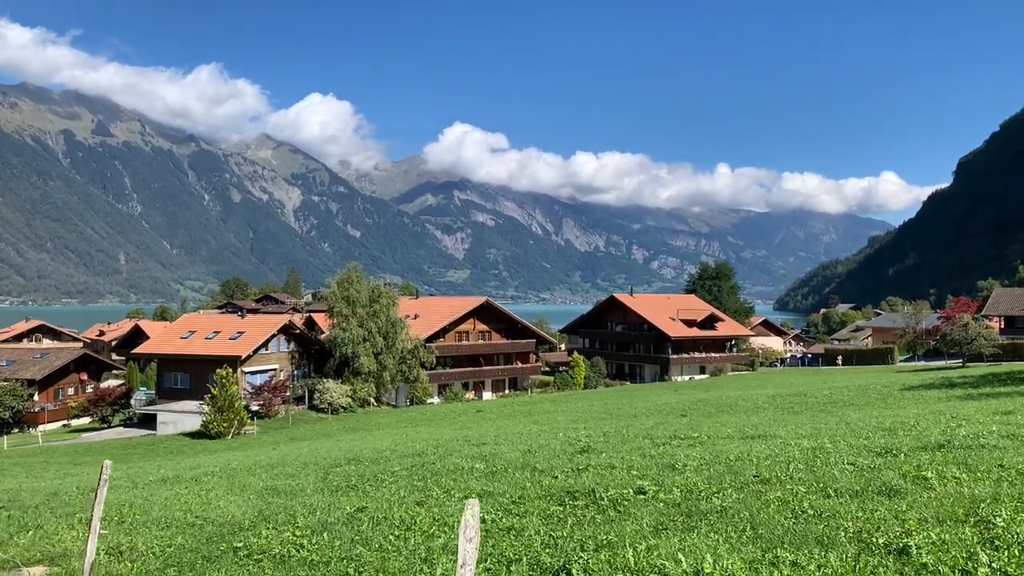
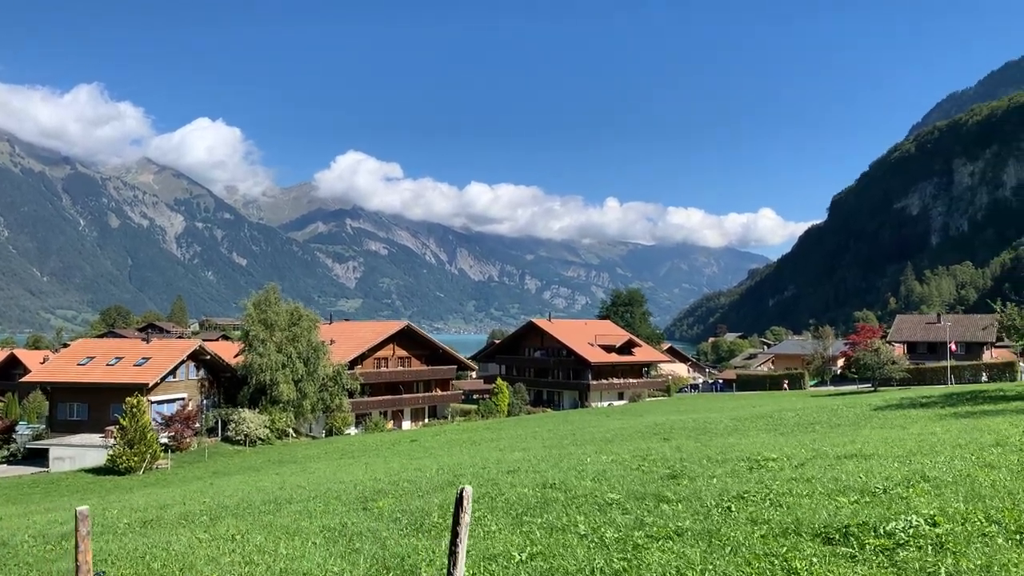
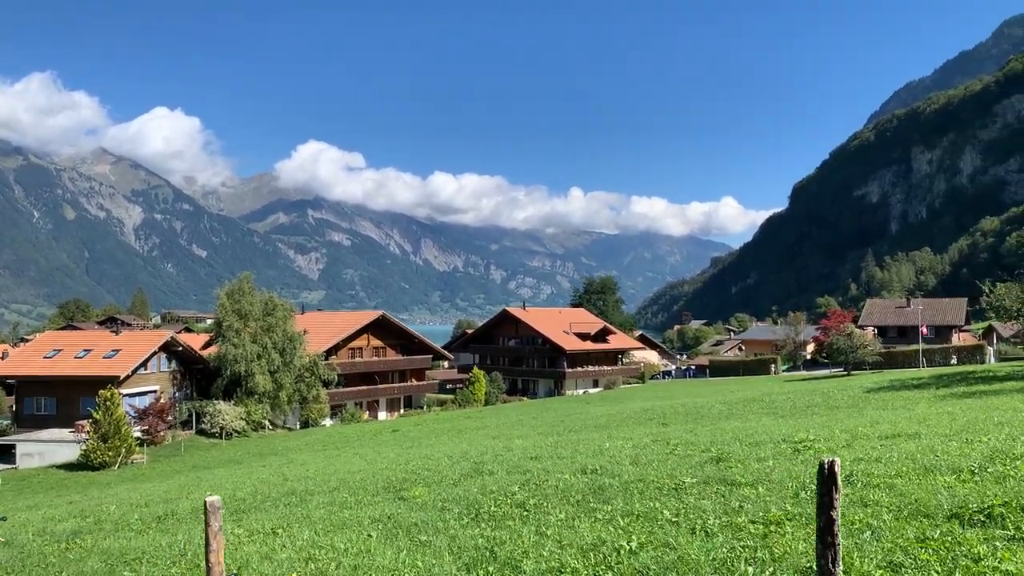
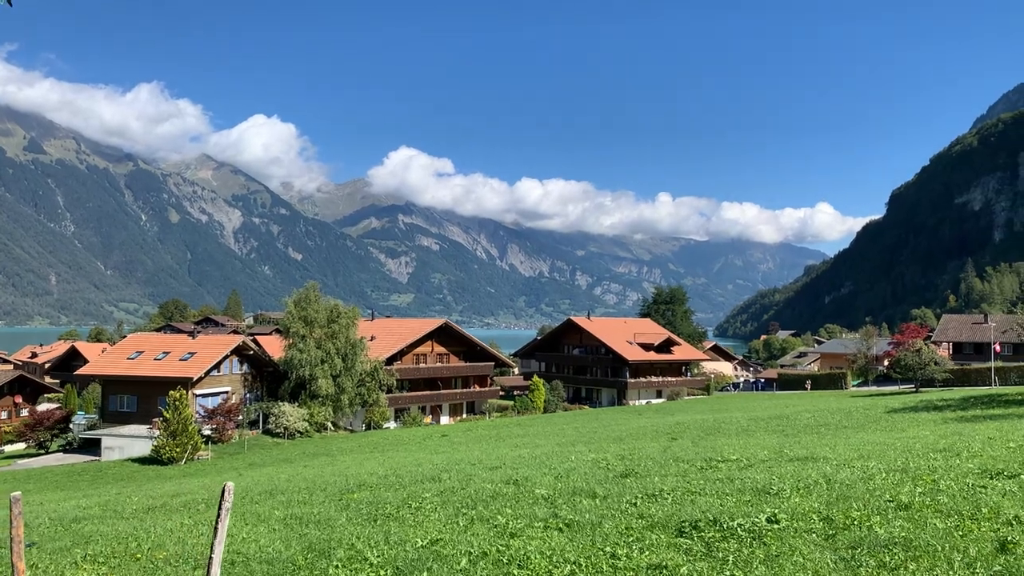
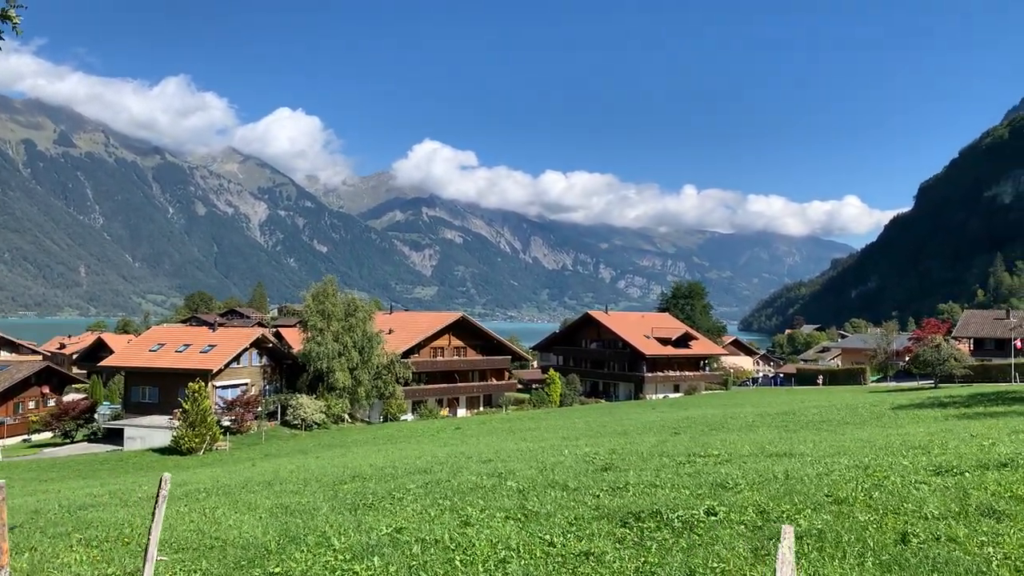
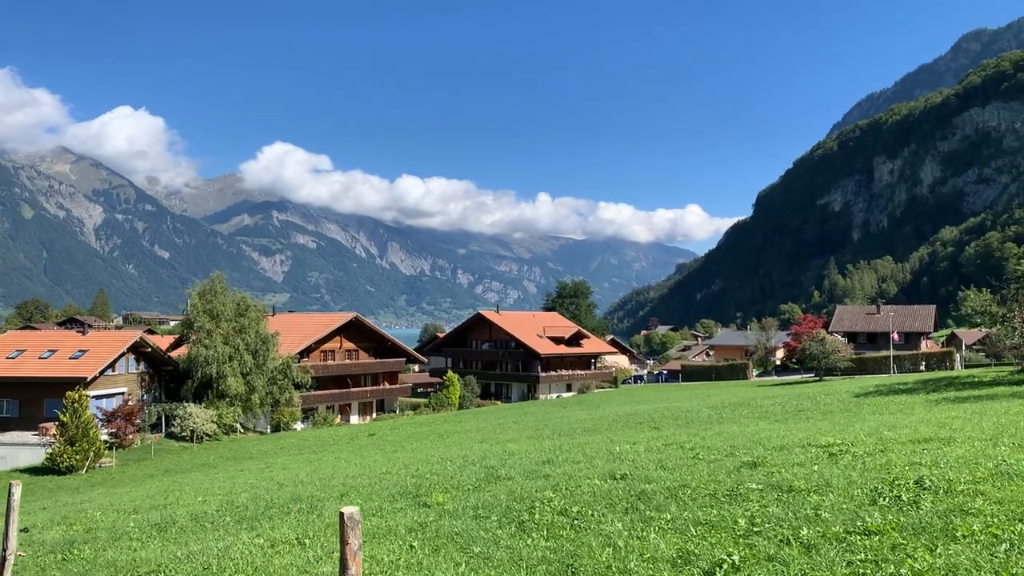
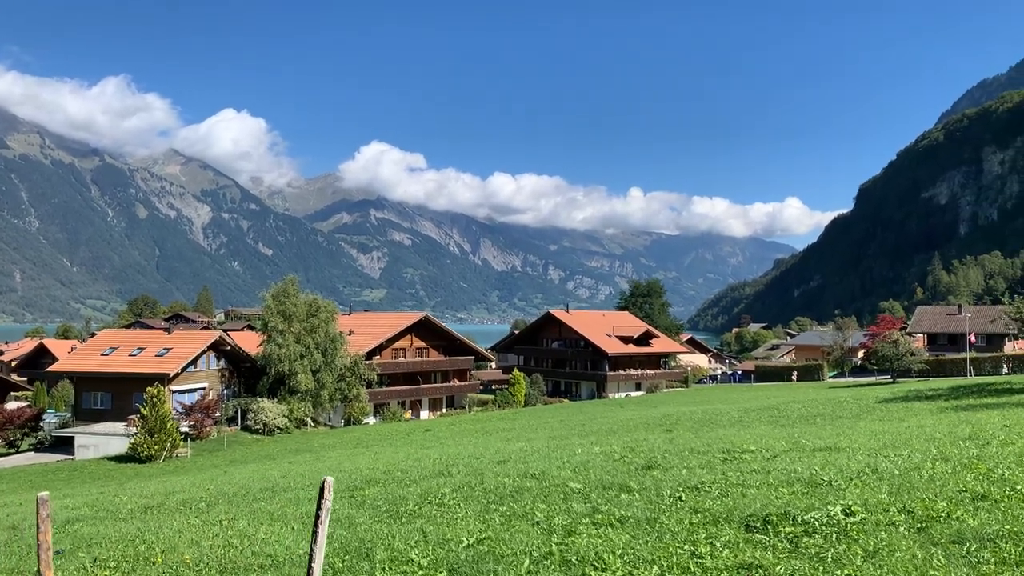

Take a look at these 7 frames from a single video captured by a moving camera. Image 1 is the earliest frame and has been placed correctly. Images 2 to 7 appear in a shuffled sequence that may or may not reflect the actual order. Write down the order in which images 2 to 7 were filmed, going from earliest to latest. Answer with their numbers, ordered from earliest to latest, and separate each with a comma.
5, 4, 7, 2, 3, 6
